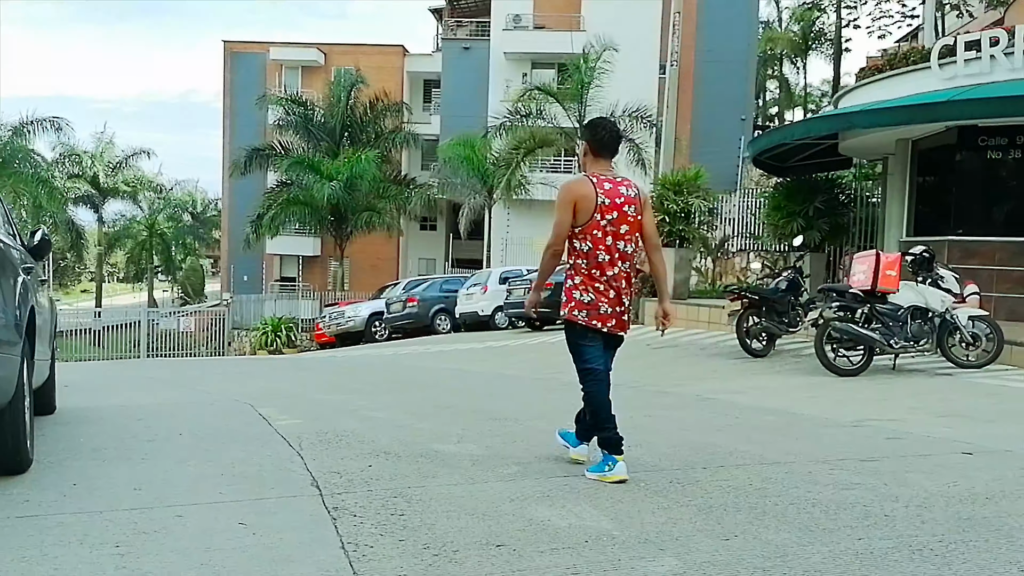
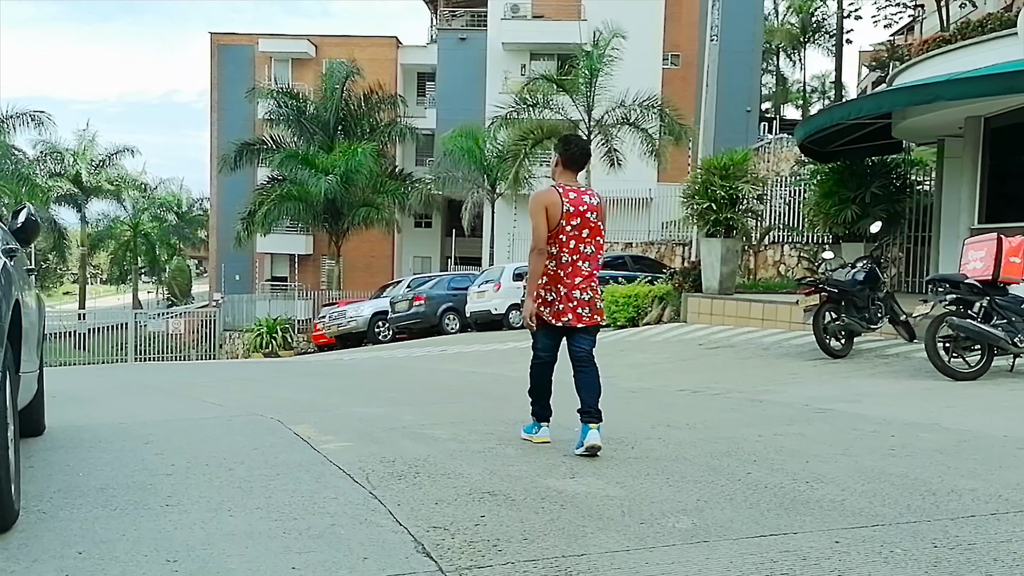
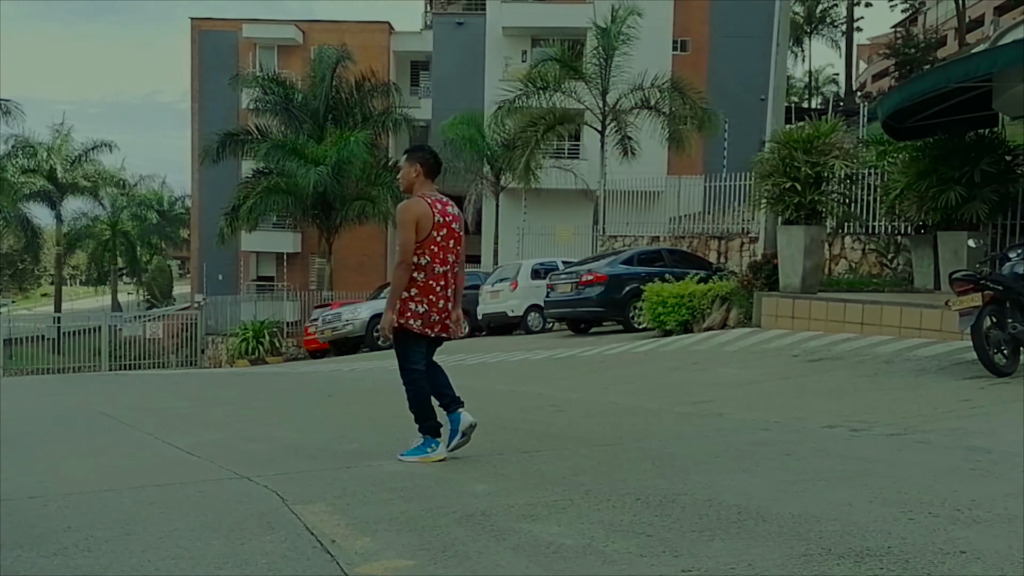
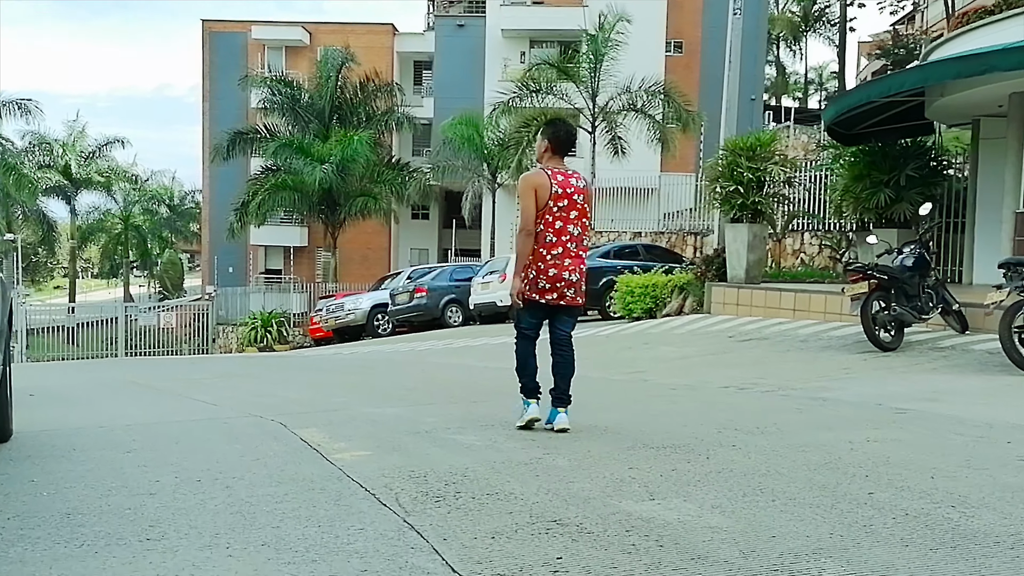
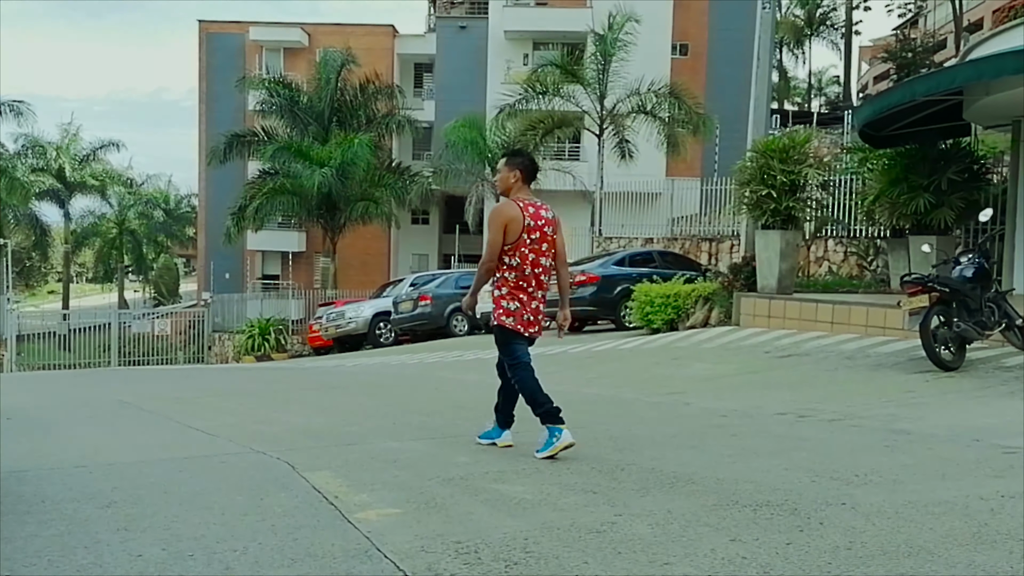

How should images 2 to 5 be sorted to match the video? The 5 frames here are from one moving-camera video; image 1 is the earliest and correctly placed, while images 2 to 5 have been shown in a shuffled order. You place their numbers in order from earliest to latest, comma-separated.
2, 4, 5, 3
